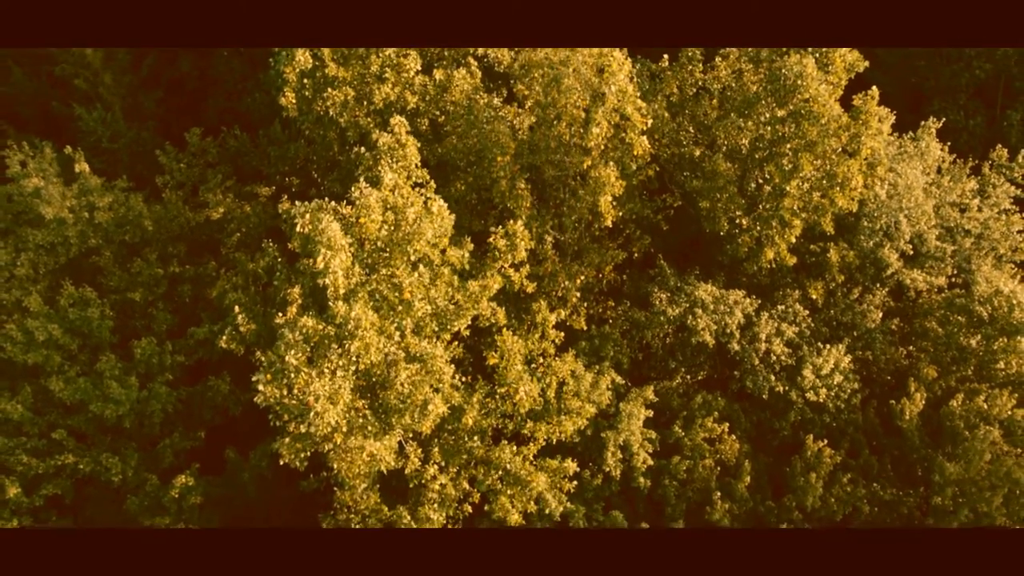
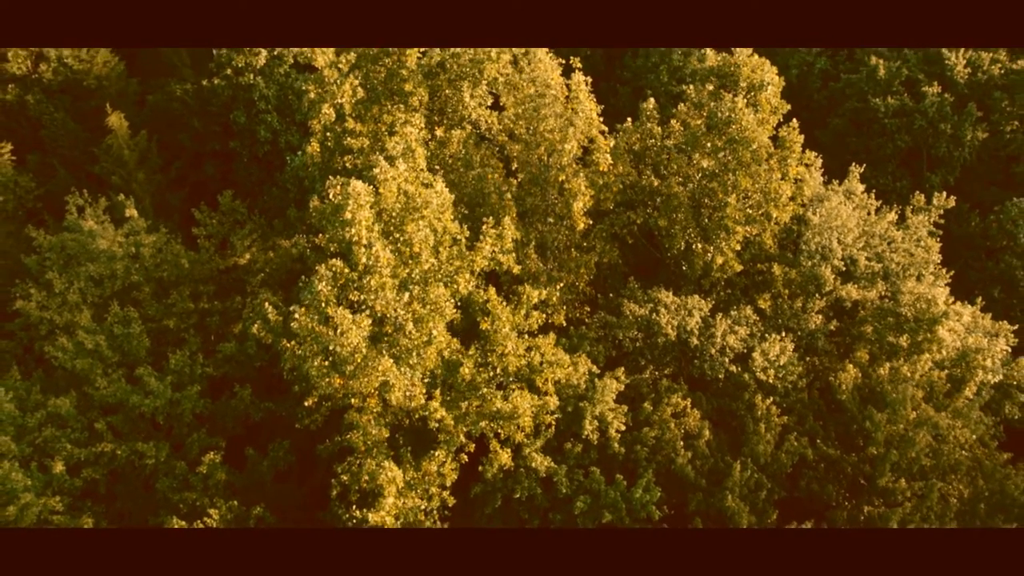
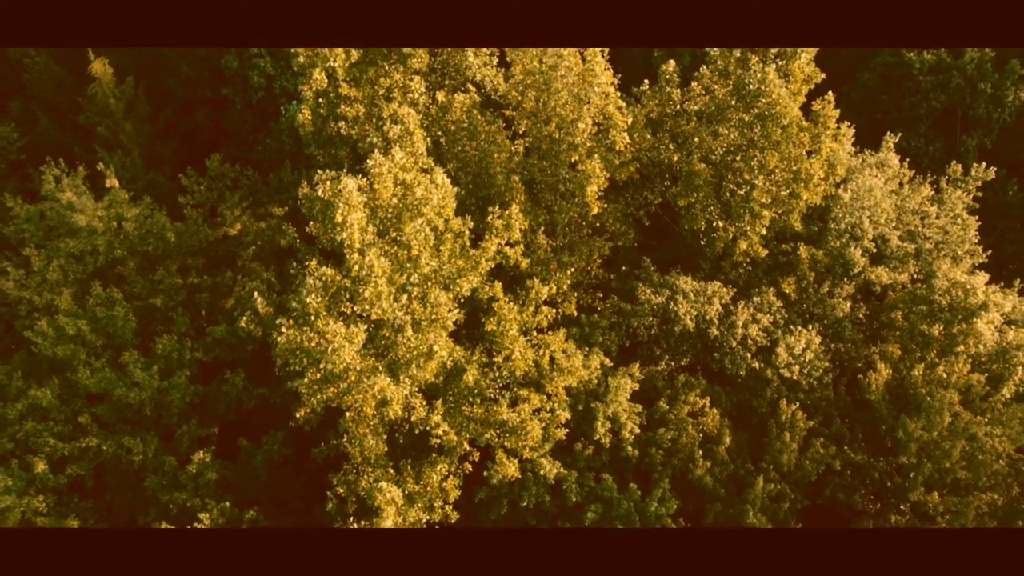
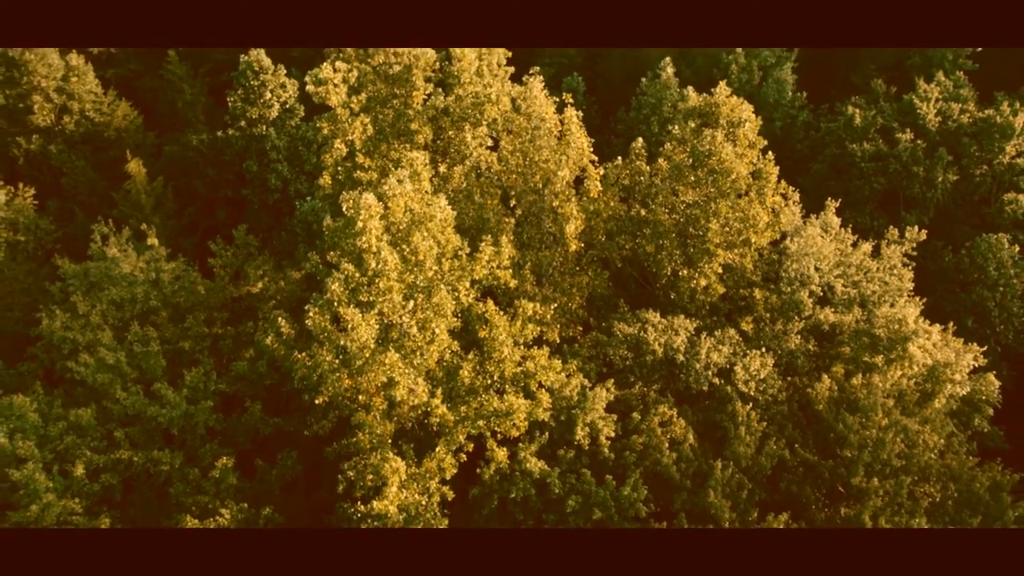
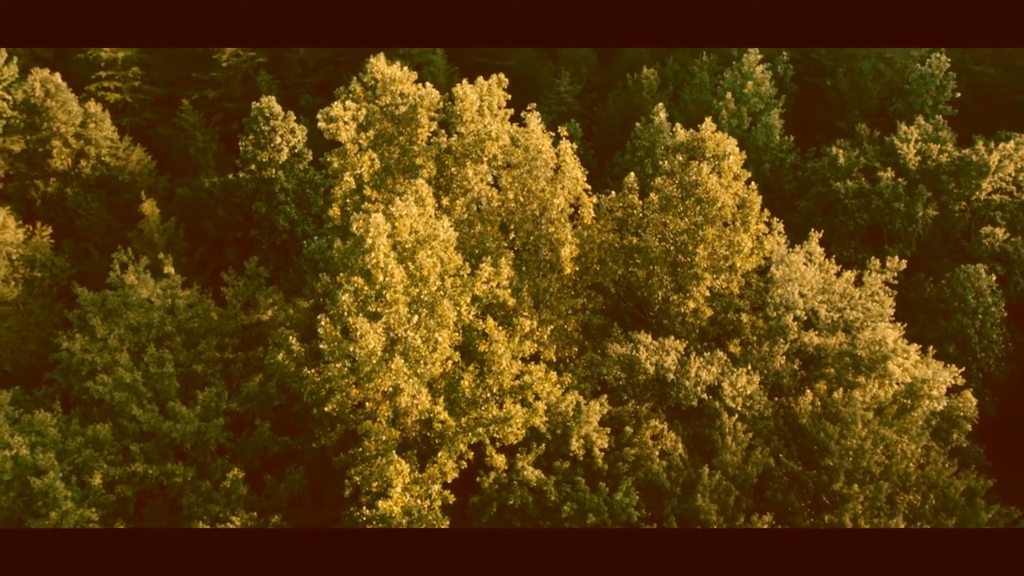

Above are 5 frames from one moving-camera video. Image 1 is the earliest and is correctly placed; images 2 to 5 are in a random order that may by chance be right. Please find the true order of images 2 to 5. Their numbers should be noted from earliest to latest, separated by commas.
3, 2, 4, 5
